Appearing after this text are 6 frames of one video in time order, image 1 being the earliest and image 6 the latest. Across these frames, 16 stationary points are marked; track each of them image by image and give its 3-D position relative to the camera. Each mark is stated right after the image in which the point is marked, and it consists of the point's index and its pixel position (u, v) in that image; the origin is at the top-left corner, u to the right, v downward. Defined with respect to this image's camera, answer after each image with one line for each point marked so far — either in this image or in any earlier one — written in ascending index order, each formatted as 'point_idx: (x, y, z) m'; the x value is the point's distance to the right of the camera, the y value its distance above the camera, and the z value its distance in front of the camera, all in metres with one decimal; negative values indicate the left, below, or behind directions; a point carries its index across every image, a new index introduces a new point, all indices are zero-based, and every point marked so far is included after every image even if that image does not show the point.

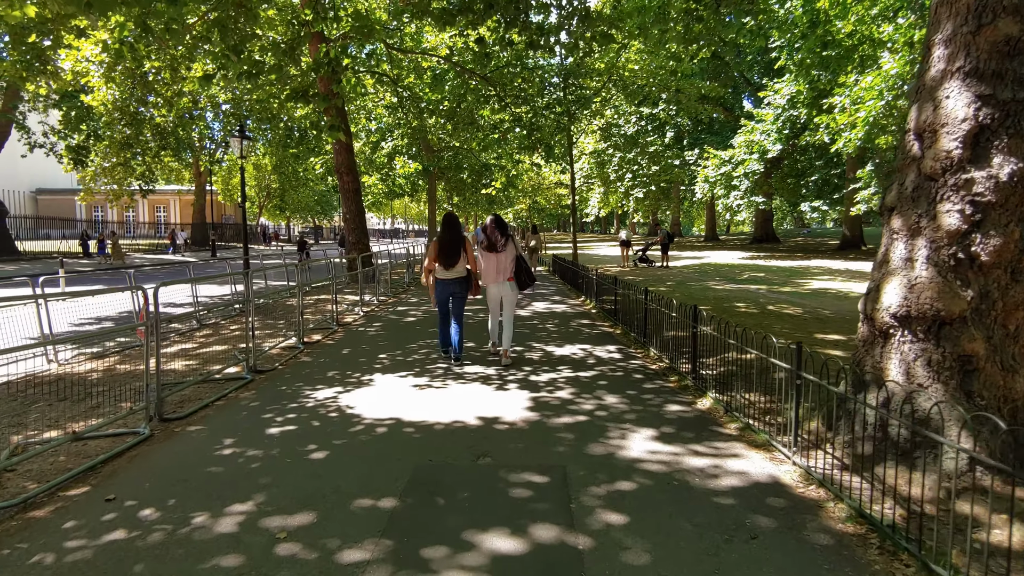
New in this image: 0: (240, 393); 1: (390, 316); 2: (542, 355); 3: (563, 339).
0: (-2.5, -1.0, +5.3) m
1: (-2.2, -0.5, +10.1) m
2: (+0.3, -0.8, +6.6) m
3: (+0.7, -0.7, +7.8) m
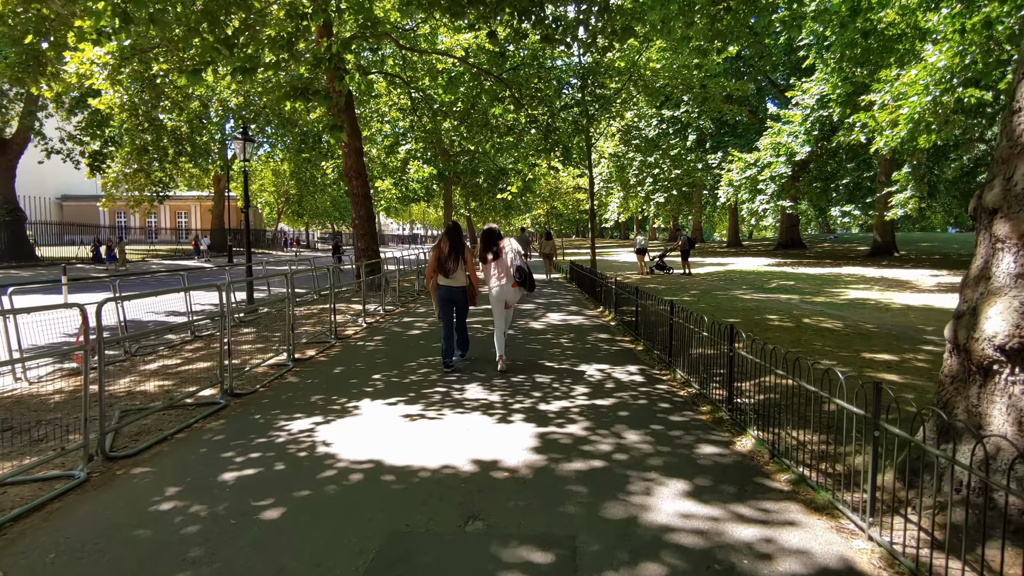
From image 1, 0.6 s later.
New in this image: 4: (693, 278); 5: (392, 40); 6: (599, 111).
0: (-2.5, -1.1, +4.6) m
1: (-2.0, -0.7, +9.5) m
2: (+0.4, -0.9, +5.9) m
3: (+0.8, -0.8, +7.1) m
4: (+6.0, +0.3, +19.2) m
5: (-3.6, +7.4, +17.0) m
6: (+2.9, +5.7, +18.7) m
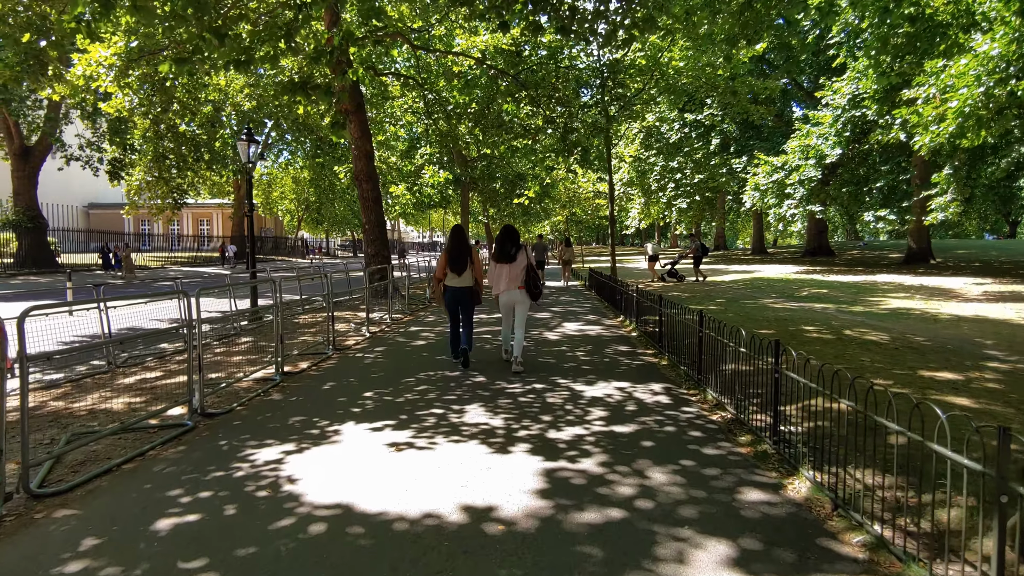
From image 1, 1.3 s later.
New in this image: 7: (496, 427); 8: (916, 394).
0: (-2.4, -1.1, +4.0) m
1: (-1.8, -0.8, +8.9) m
2: (+0.5, -1.0, +5.2) m
3: (+0.9, -0.9, +6.4) m
4: (+6.6, +0.1, +18.4) m
5: (-3.1, +7.2, +16.5) m
6: (+3.4, +5.5, +18.0) m
7: (-0.1, -1.1, +4.4) m
8: (+3.6, -0.9, +5.1) m
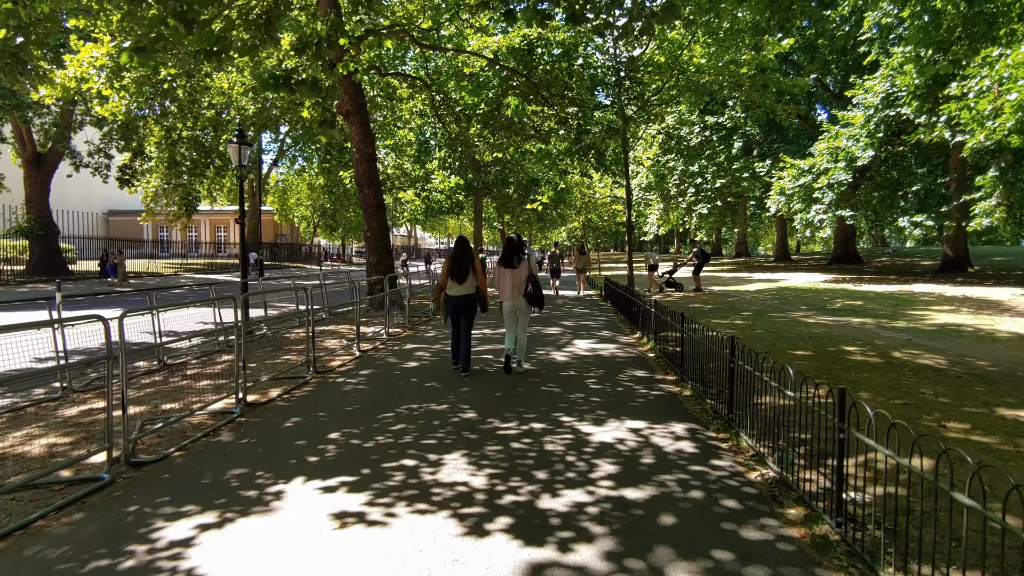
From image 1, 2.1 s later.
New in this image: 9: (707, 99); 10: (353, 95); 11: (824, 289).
0: (-2.5, -1.3, +3.2) m
1: (-1.7, -1.0, +8.0) m
2: (+0.4, -1.2, +4.3) m
3: (+0.9, -1.1, +5.4) m
4: (+6.9, -0.2, +17.3) m
5: (-2.8, +6.9, +15.8) m
6: (+3.7, +5.2, +17.1) m
7: (-0.2, -1.2, +3.5) m
8: (+3.5, -1.1, +4.1) m
9: (+6.5, +6.4, +19.3) m
10: (-3.7, +4.5, +13.5) m
11: (+10.4, -0.1, +19.3) m
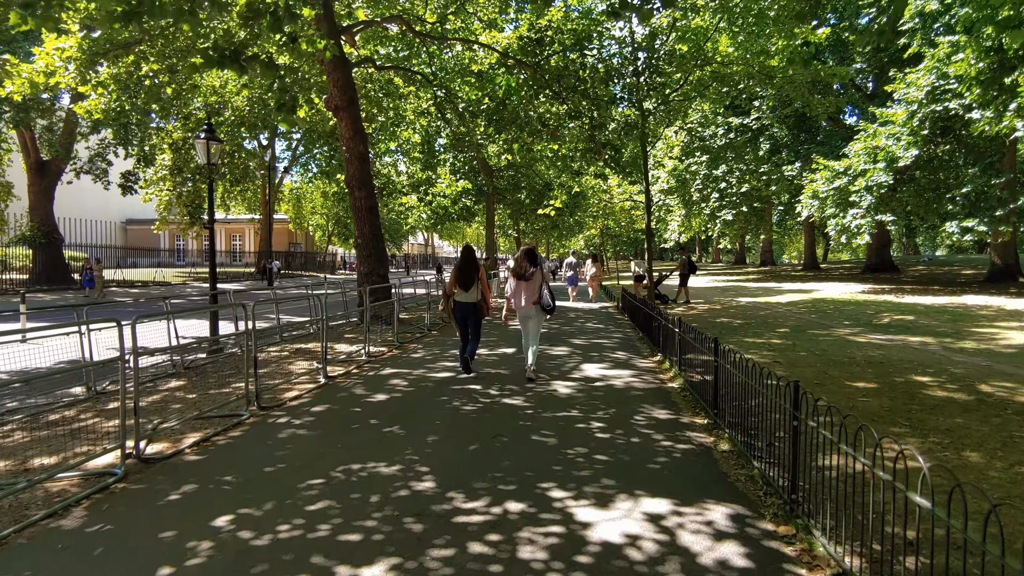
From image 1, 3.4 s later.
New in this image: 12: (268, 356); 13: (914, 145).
0: (-2.8, -1.4, +1.9) m
1: (-1.8, -1.2, +6.7) m
2: (+0.2, -1.3, +2.9) m
3: (+0.7, -1.2, +4.0) m
4: (+7.1, -0.6, +15.6) m
5: (-2.6, +6.6, +14.6) m
6: (+4.0, +4.9, +15.6) m
7: (-0.4, -1.3, +2.1) m
8: (+3.3, -1.2, +2.6) m
9: (+6.8, +6.0, +17.8) m
10: (-3.6, +4.3, +12.3) m
11: (+10.7, -0.4, +17.5) m
12: (-2.9, -0.8, +6.8) m
13: (+13.0, +4.6, +18.5) m
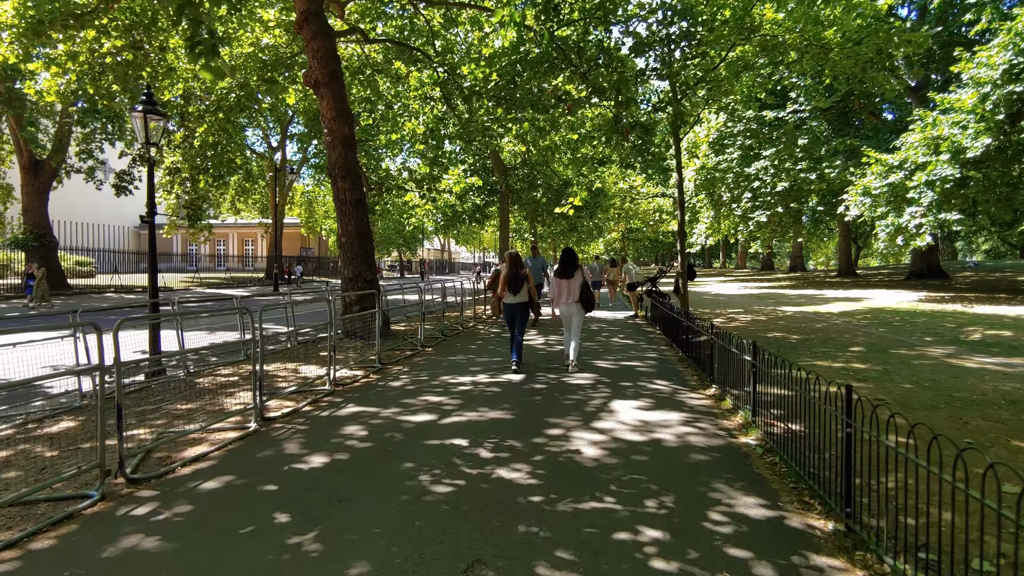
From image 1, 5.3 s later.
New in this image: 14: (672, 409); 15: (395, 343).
0: (-2.9, -1.4, 0.0) m
1: (-1.8, -1.2, +4.7) m
2: (+0.1, -1.3, +0.8) m
3: (+0.6, -1.3, +2.0) m
4: (+7.4, -0.8, +13.4) m
5: (-2.3, +6.4, +12.7) m
6: (+4.3, +4.7, +13.5) m
7: (-0.6, -1.4, +0.1) m
8: (+3.2, -1.3, +0.5) m
9: (+7.2, +5.8, +15.6) m
10: (-3.4, +4.1, +10.4) m
11: (+11.1, -0.6, +15.2) m
12: (-2.9, -0.9, +4.9) m
13: (+13.4, +4.4, +16.2) m
14: (+1.6, -1.2, +5.7) m
15: (-2.0, -1.0, +10.0) m
